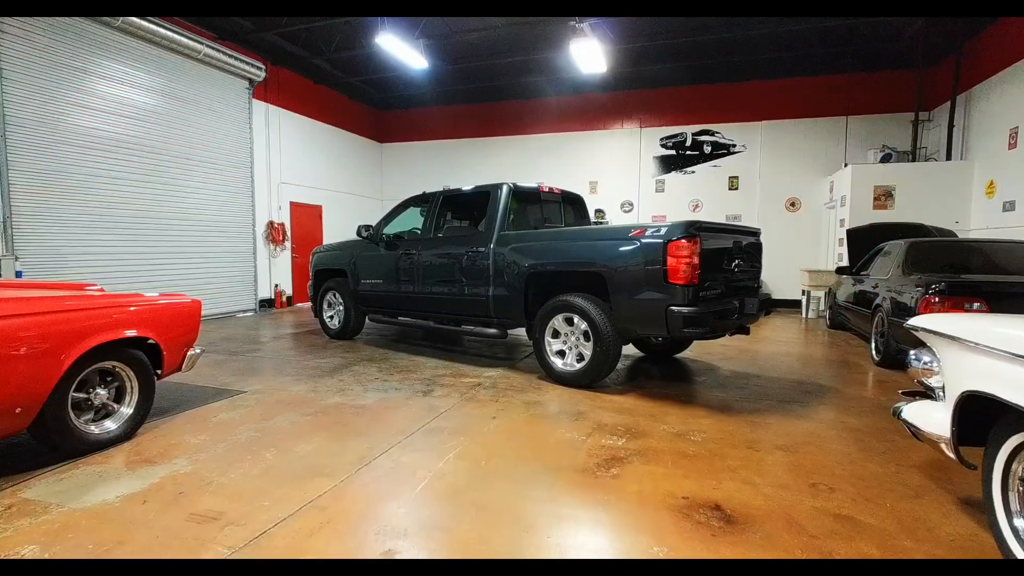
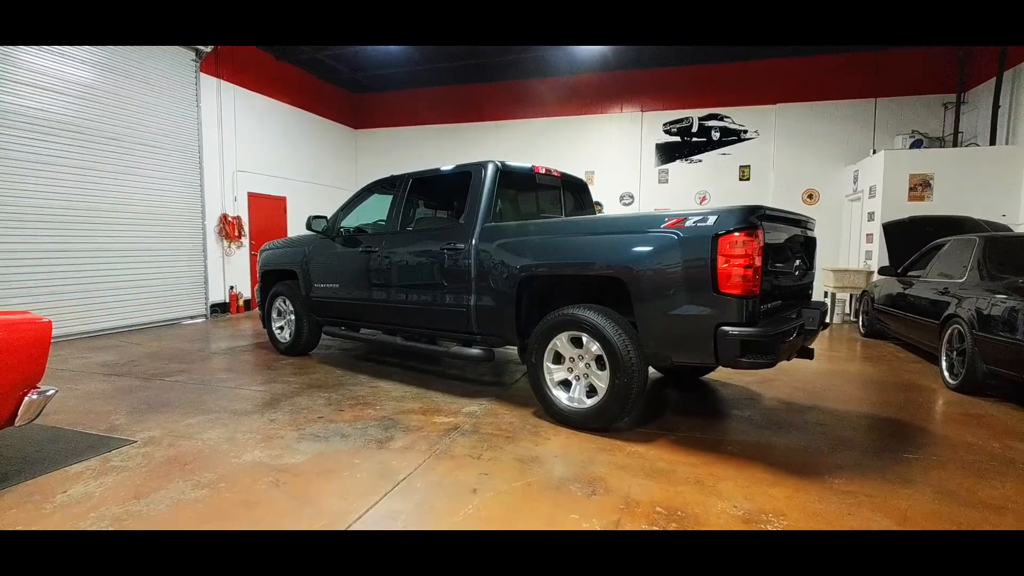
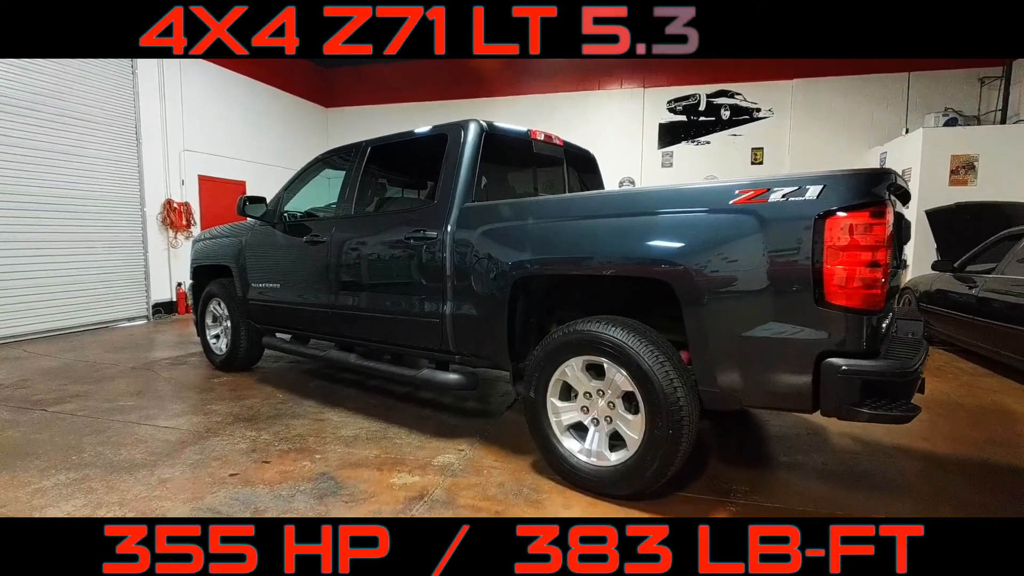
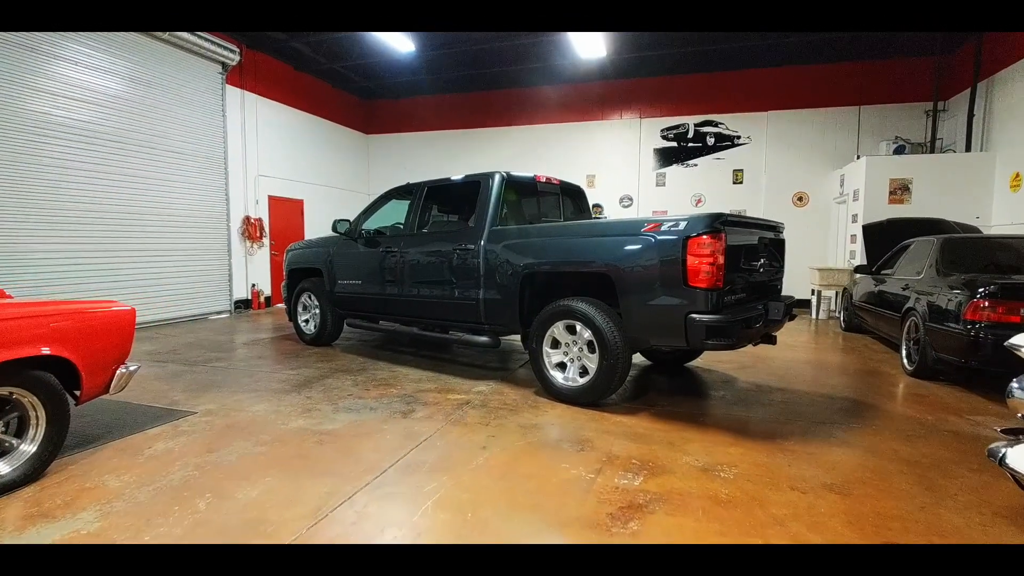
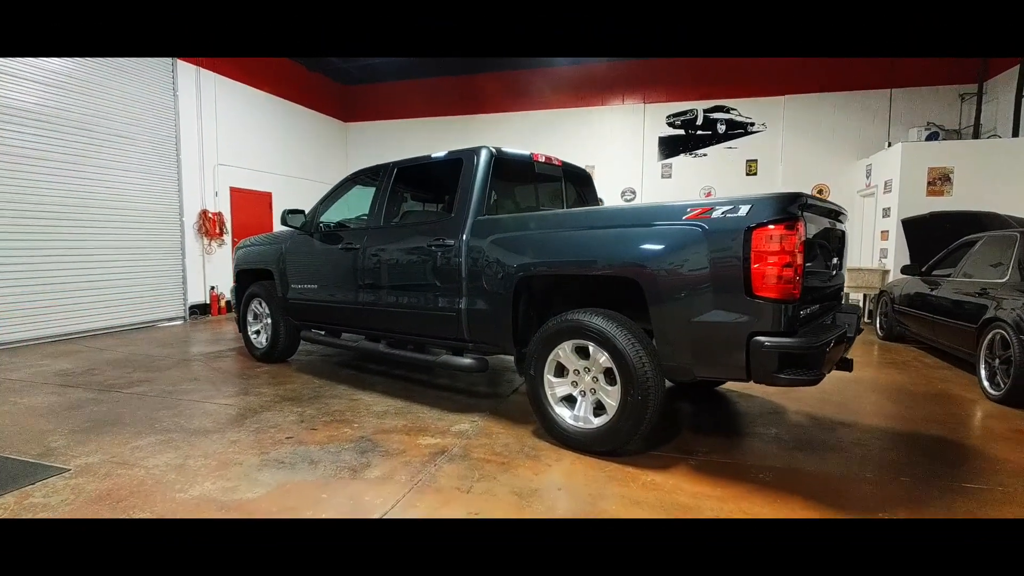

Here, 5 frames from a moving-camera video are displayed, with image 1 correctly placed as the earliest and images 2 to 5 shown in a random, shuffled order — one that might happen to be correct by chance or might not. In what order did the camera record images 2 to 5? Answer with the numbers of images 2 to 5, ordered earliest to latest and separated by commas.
4, 2, 5, 3
